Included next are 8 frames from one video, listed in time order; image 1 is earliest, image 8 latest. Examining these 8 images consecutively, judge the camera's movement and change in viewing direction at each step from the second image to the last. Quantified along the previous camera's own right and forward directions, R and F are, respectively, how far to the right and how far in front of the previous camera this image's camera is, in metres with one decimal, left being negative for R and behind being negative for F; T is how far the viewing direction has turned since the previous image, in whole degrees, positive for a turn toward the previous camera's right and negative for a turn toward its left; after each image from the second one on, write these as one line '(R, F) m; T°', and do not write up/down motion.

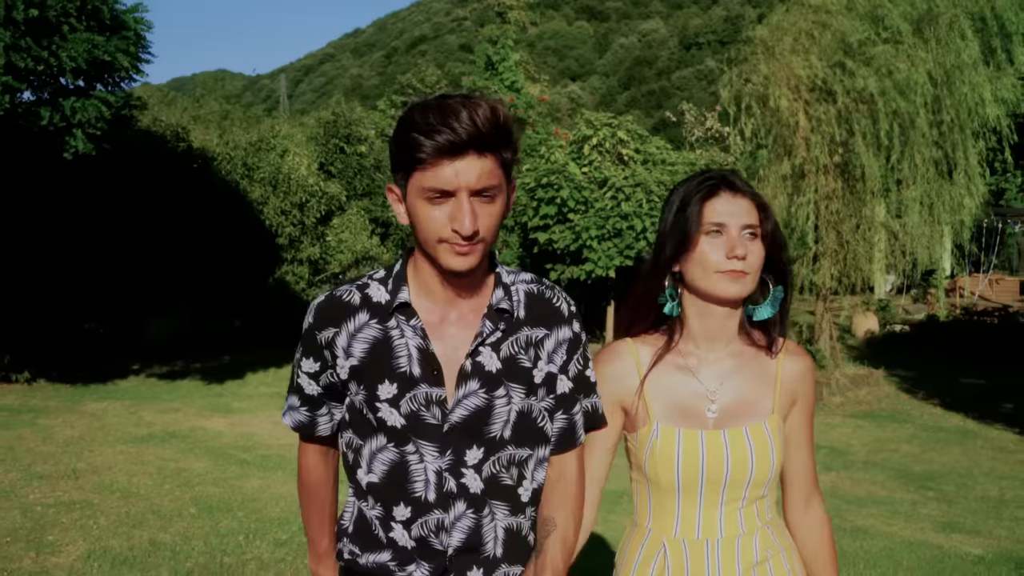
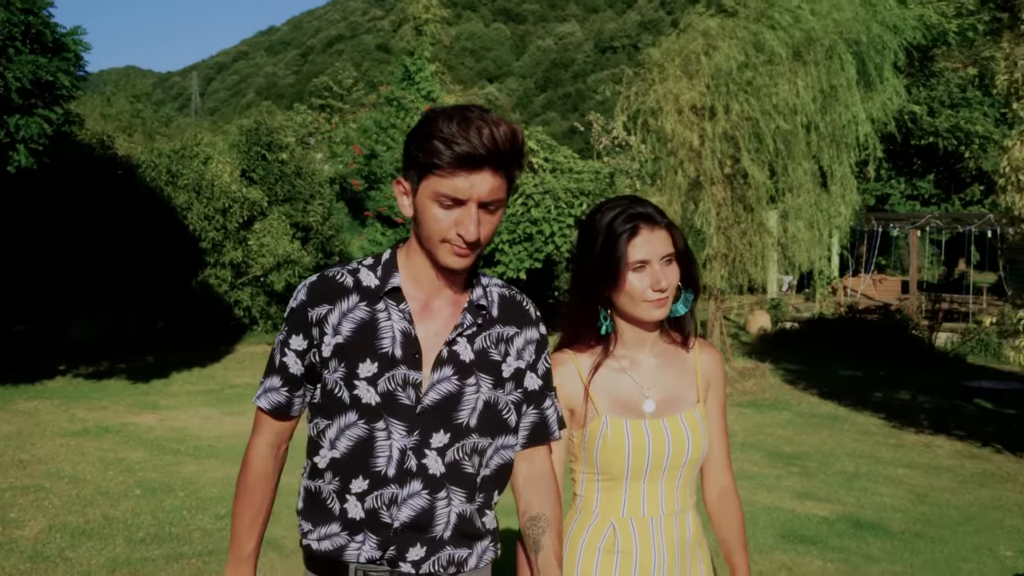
(0.0, -0.9) m; +5°
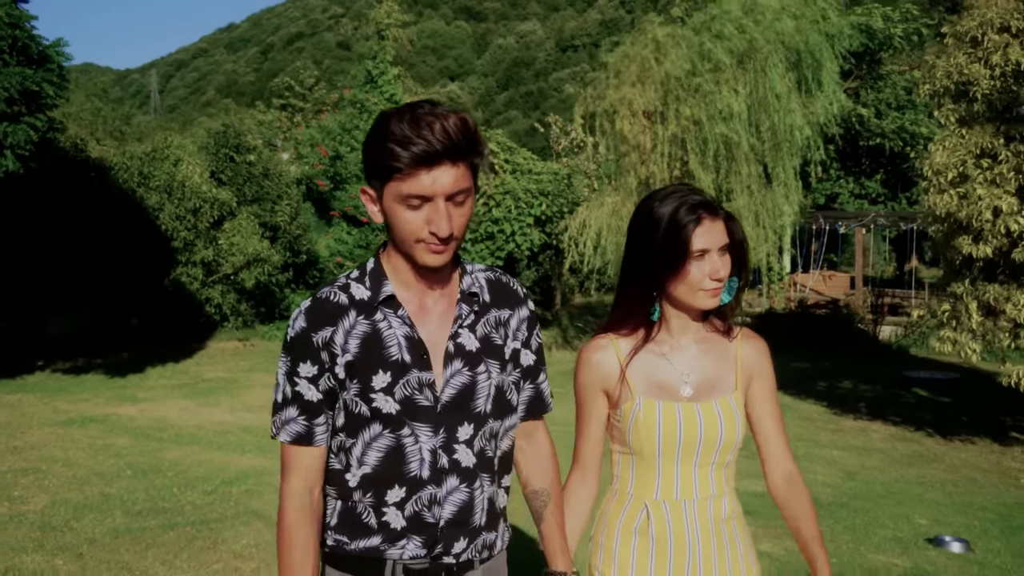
(0.0, -0.7) m; +2°
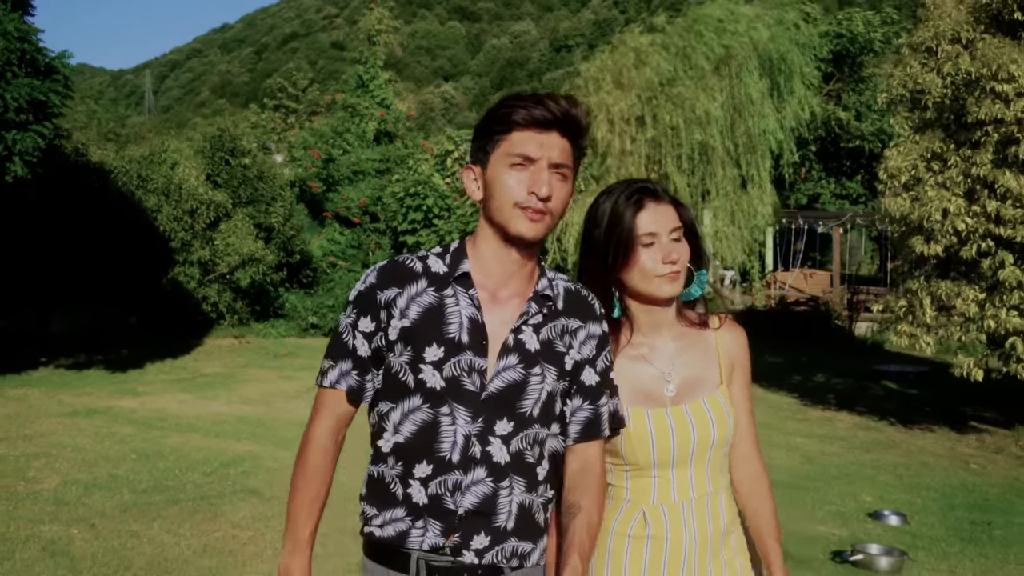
(+0.2, -0.6) m; 0°
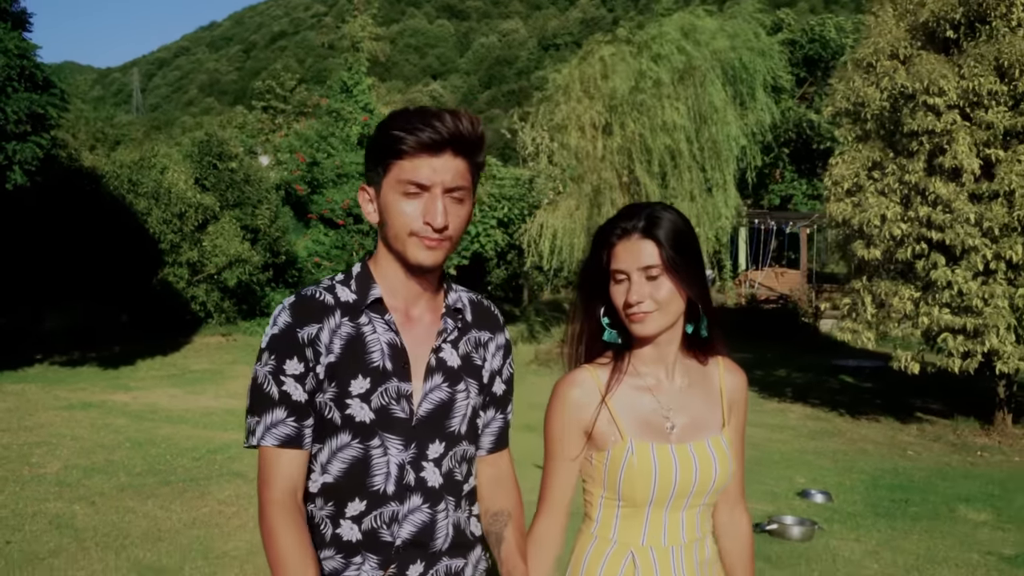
(+0.2, -0.8) m; +1°
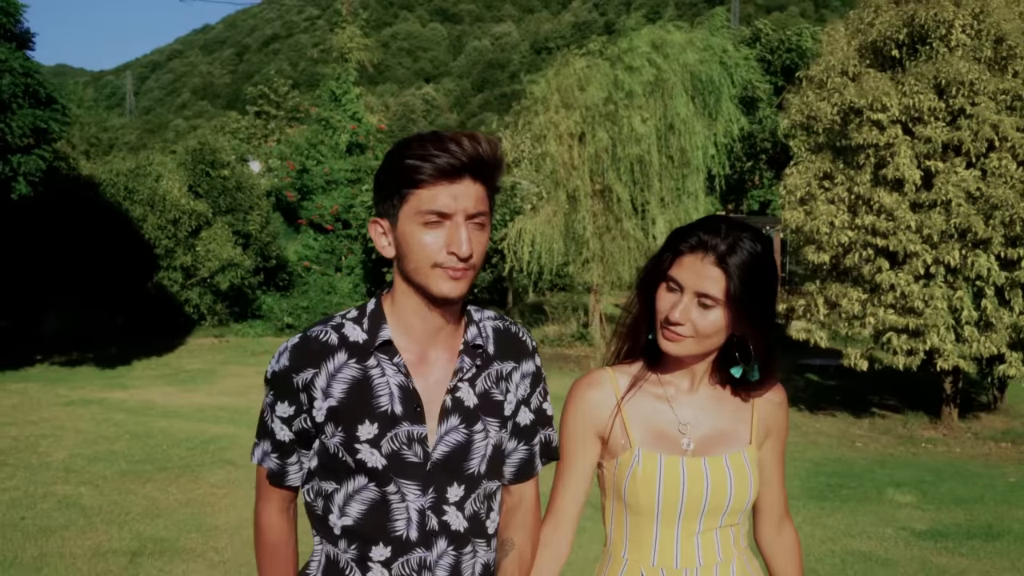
(+0.2, -0.8) m; 0°
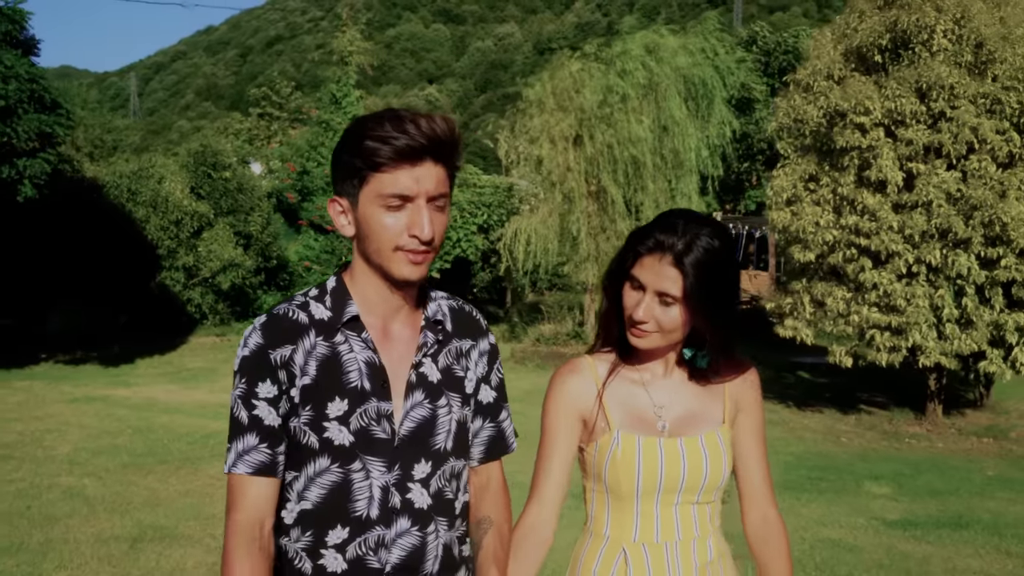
(+0.1, -0.3) m; 0°
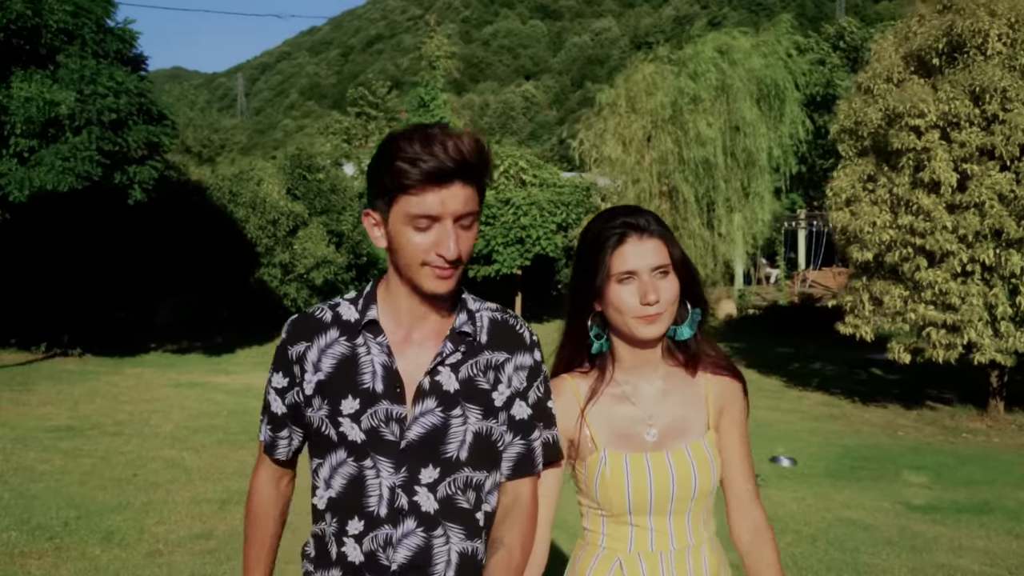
(+0.4, -0.8) m; -6°
